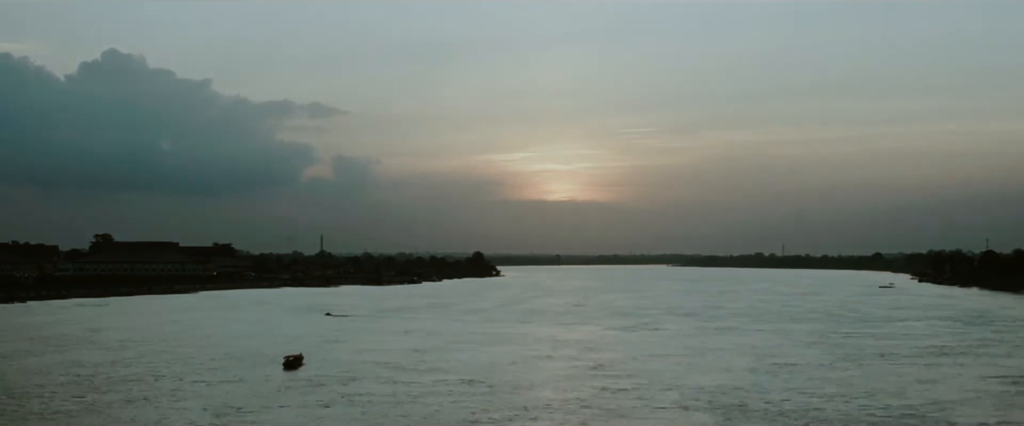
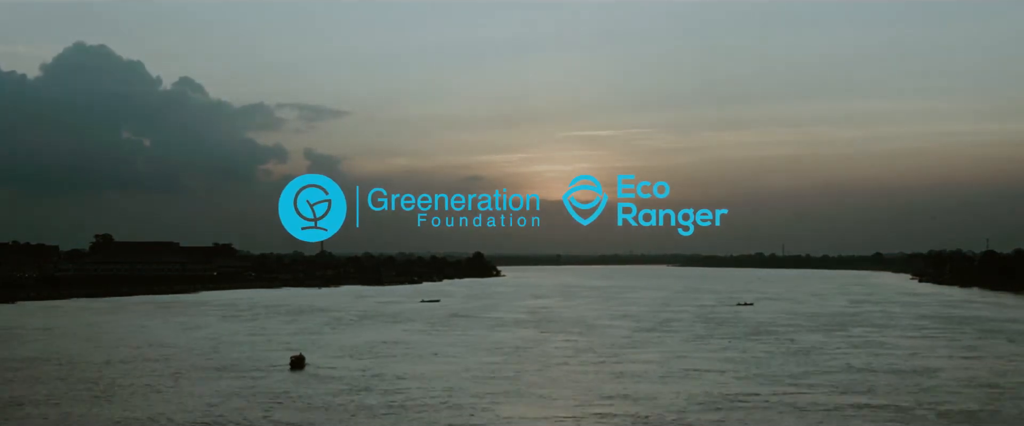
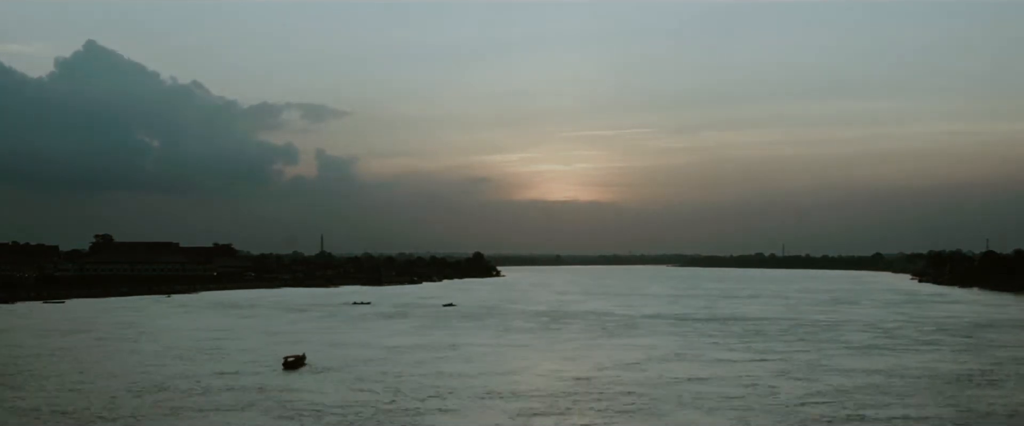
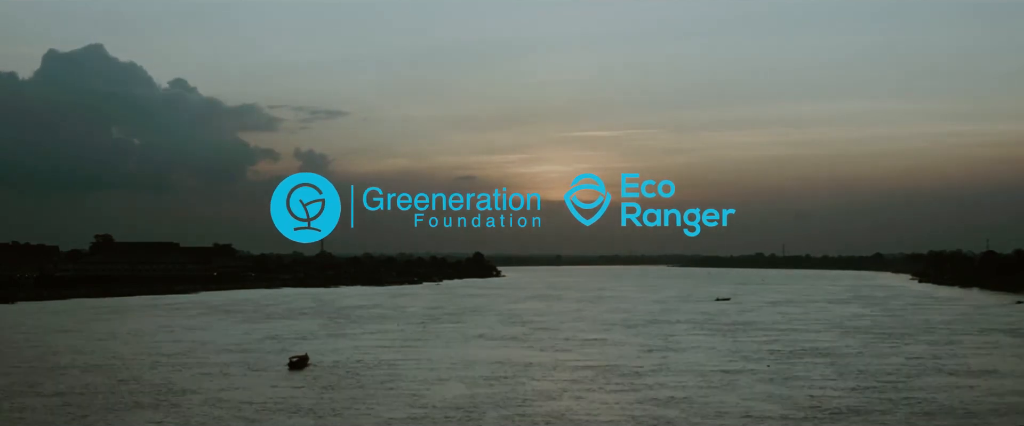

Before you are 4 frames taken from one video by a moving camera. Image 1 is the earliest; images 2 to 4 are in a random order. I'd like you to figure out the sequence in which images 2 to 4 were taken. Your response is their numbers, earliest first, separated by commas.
3, 2, 4
